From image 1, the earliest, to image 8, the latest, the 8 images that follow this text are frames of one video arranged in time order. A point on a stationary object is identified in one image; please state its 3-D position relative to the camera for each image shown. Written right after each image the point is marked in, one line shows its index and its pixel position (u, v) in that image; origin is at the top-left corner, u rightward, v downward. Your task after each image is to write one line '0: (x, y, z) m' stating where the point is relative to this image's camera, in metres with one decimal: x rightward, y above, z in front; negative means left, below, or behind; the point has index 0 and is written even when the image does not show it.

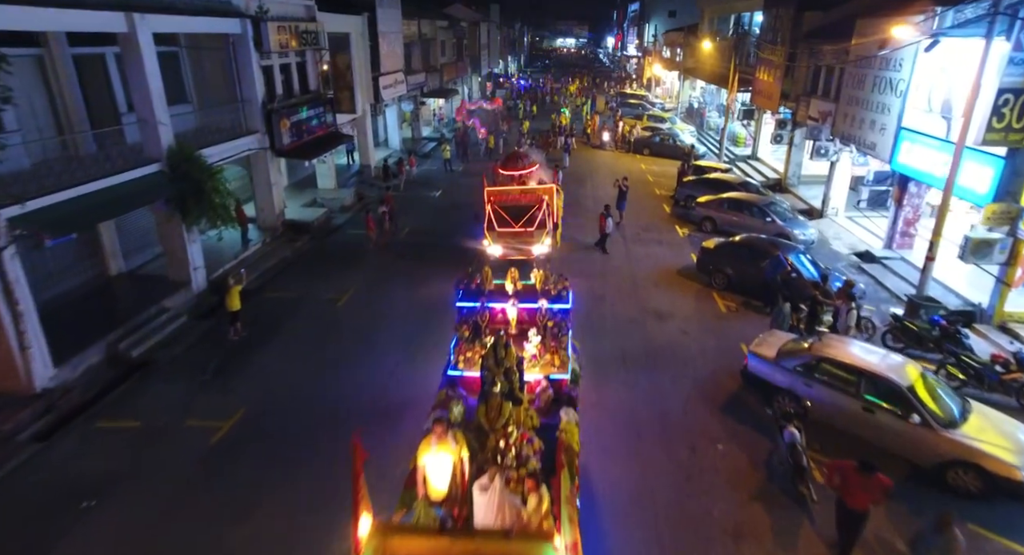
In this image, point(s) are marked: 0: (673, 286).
0: (+4.2, -0.2, +15.0) m
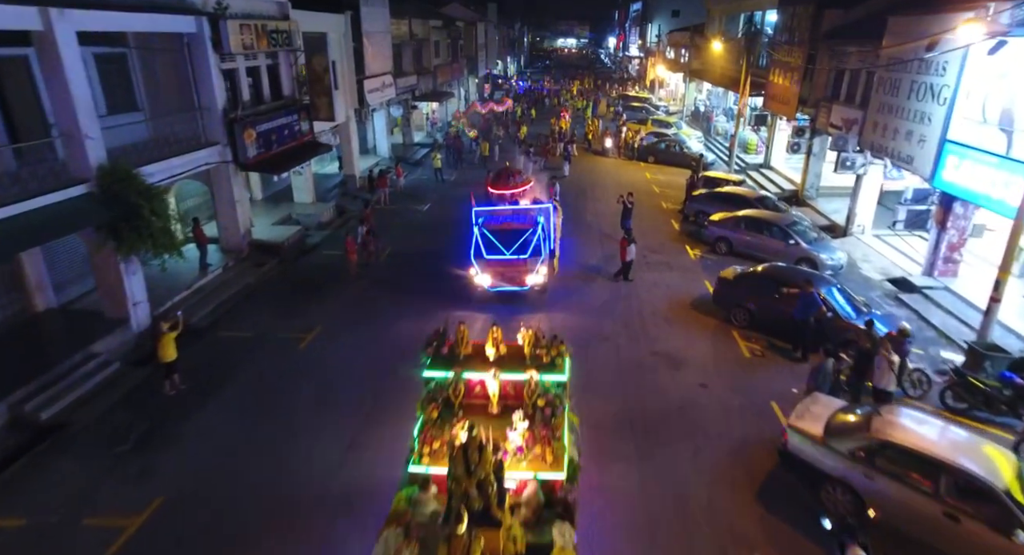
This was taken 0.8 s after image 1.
0: (+3.9, -1.0, +13.1) m
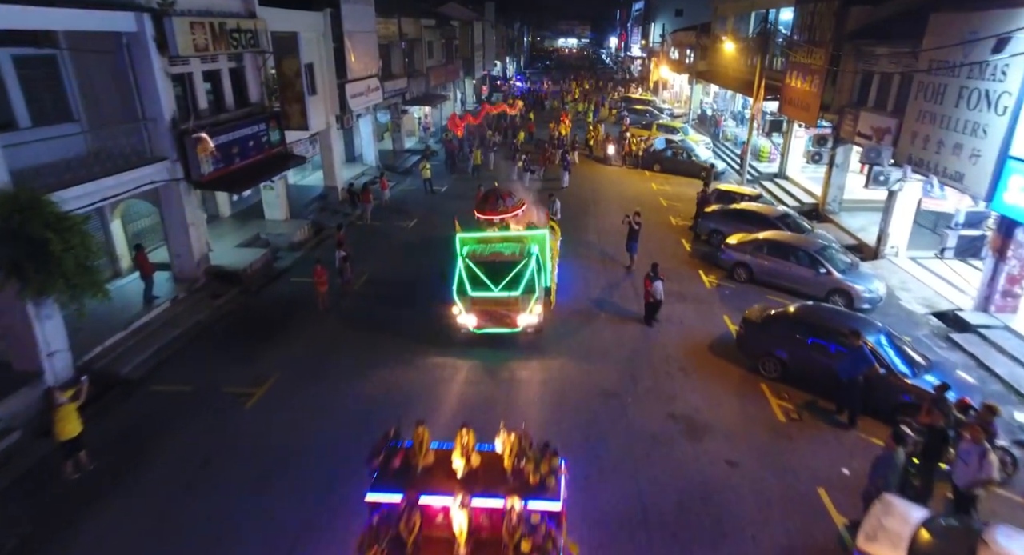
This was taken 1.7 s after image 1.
0: (+3.7, -1.8, +11.1) m
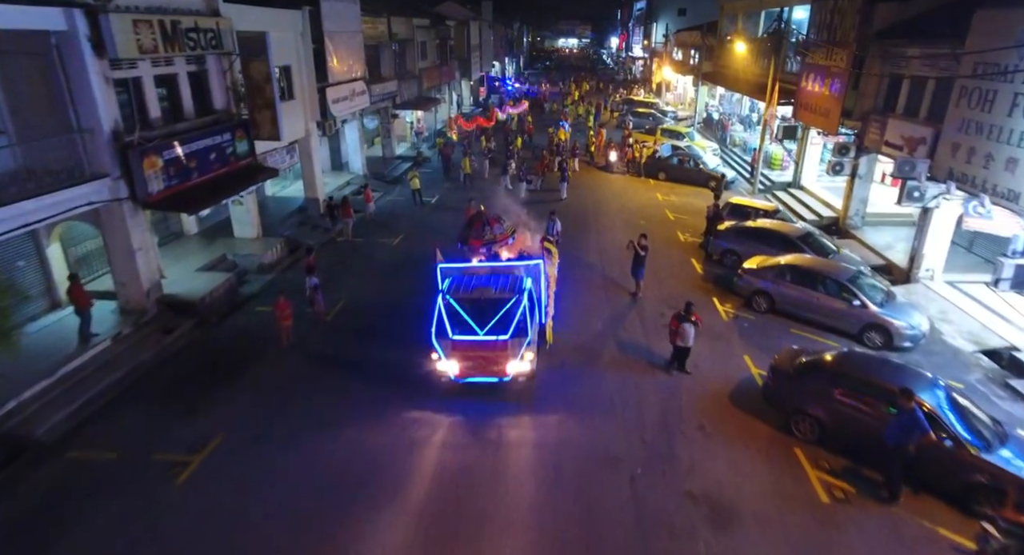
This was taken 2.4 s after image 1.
0: (+3.5, -2.5, +9.5) m
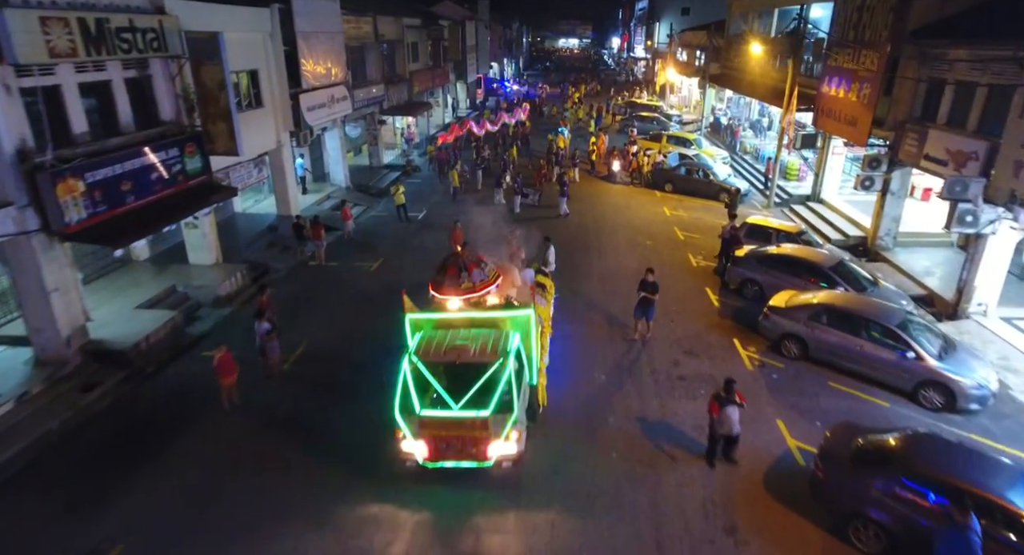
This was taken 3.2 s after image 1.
0: (+3.3, -3.3, +7.5) m
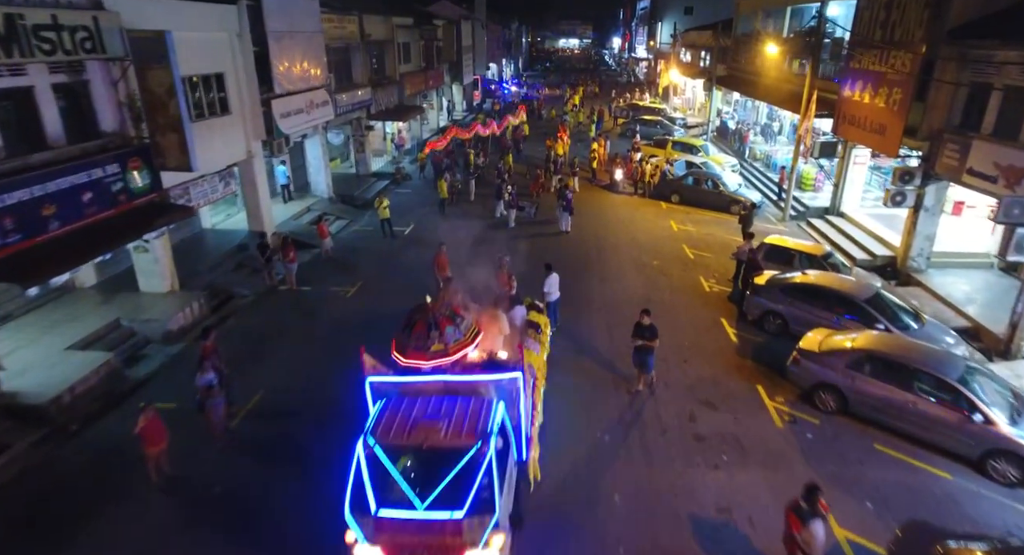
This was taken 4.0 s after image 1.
0: (+3.1, -4.0, +5.8) m
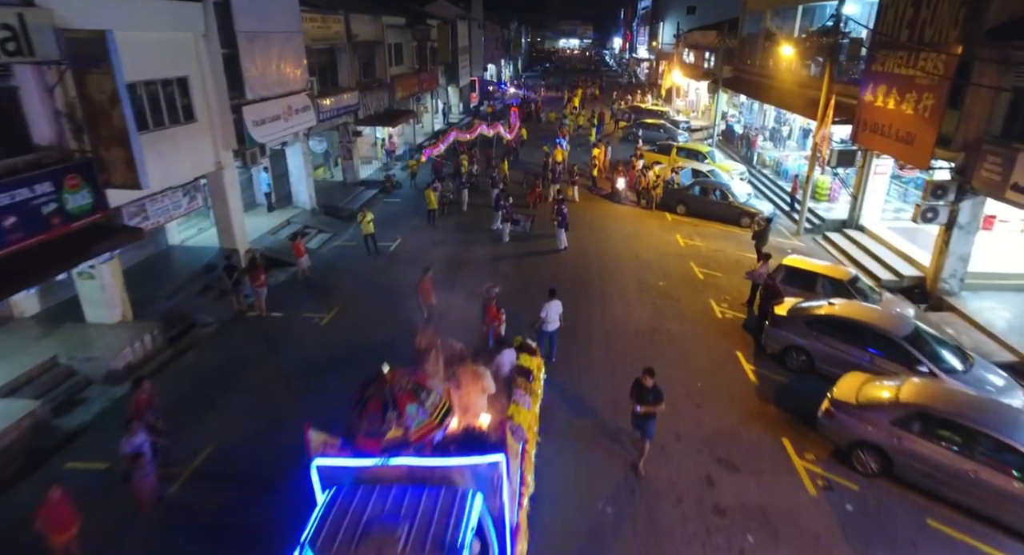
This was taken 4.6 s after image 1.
0: (+2.9, -4.6, +4.3) m
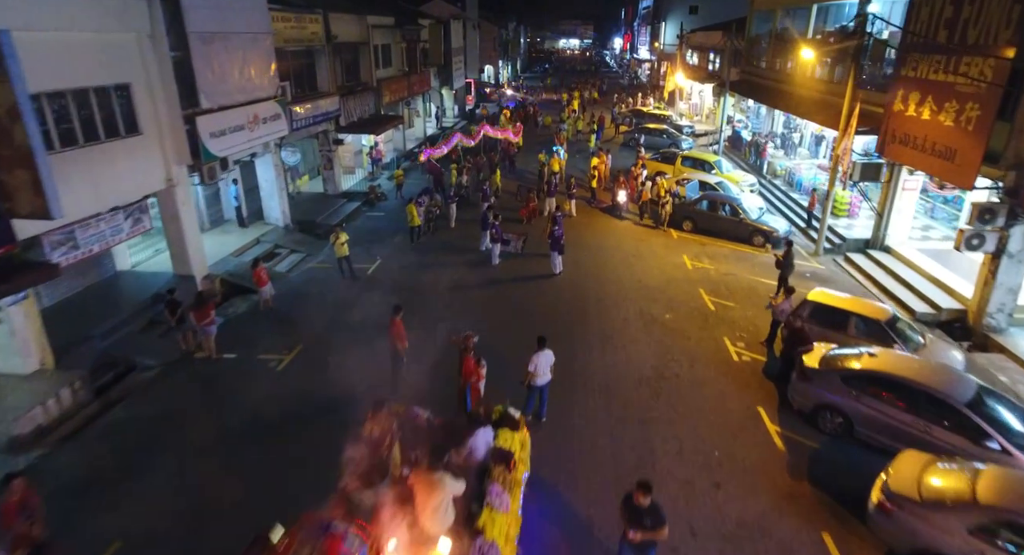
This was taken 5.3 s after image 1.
0: (+2.6, -5.4, +2.6) m
